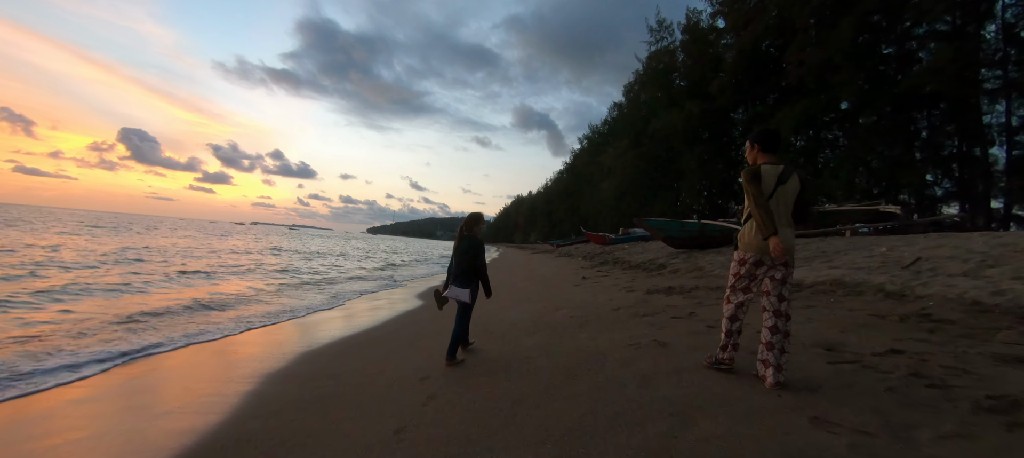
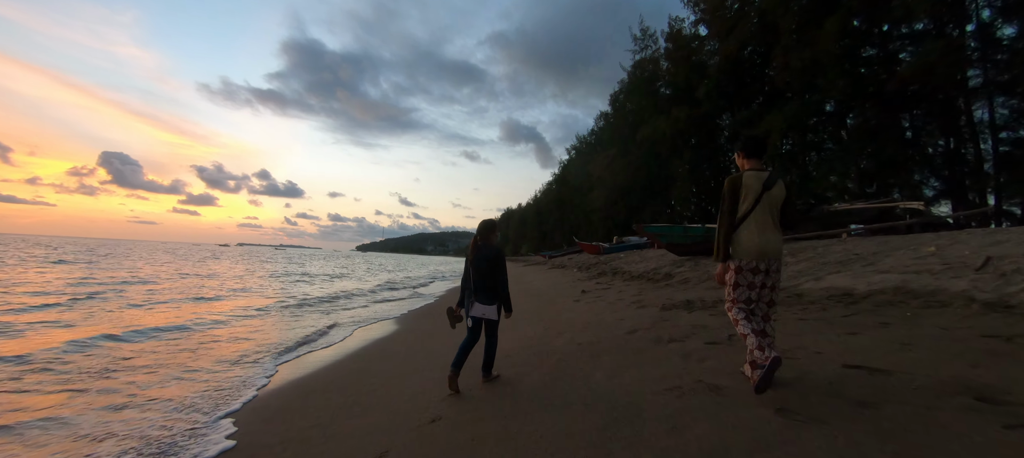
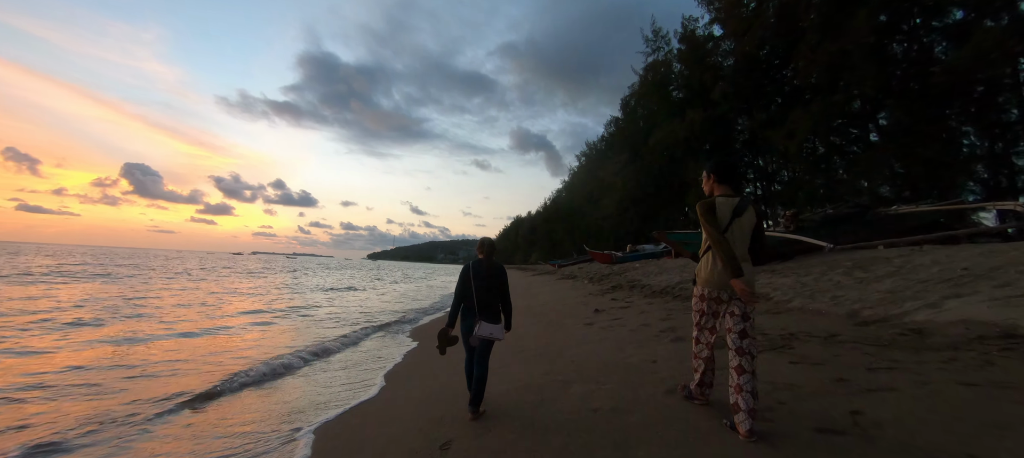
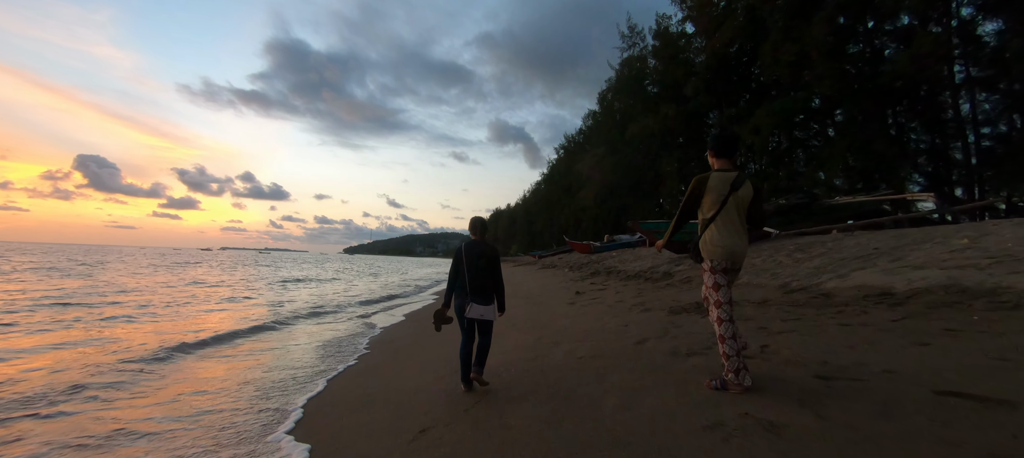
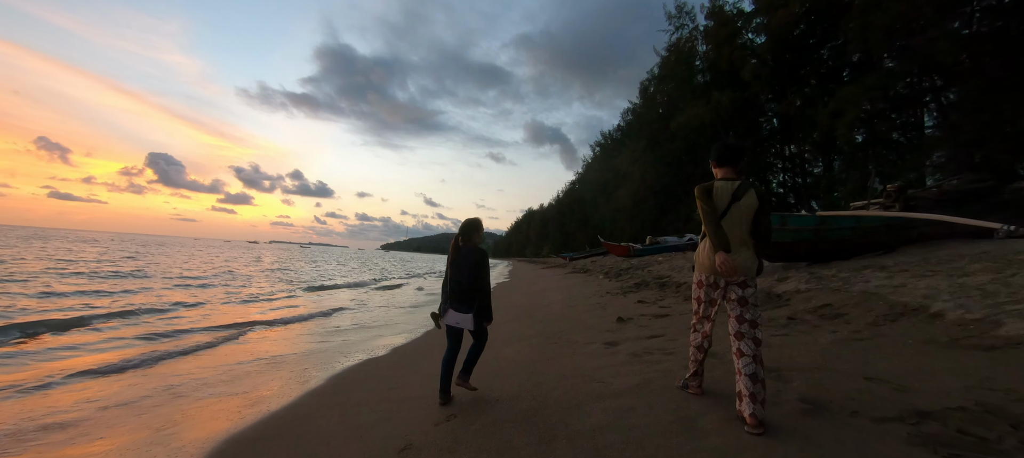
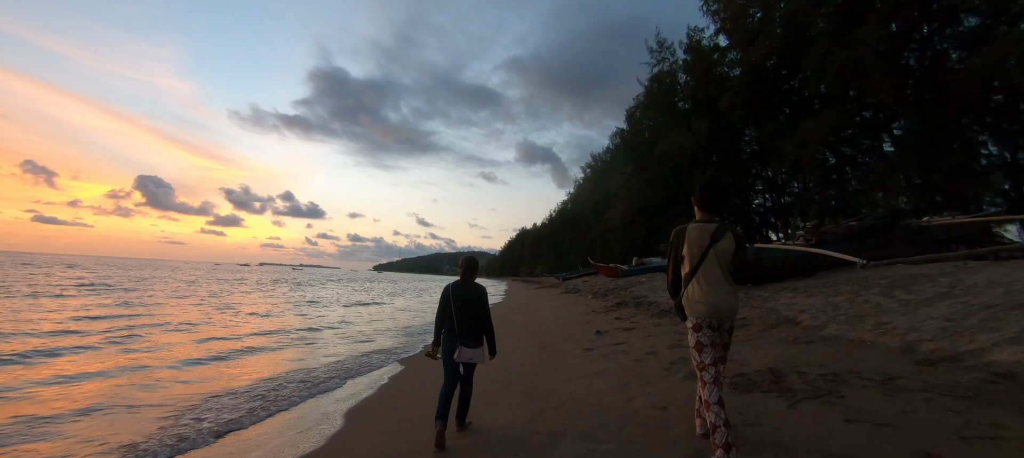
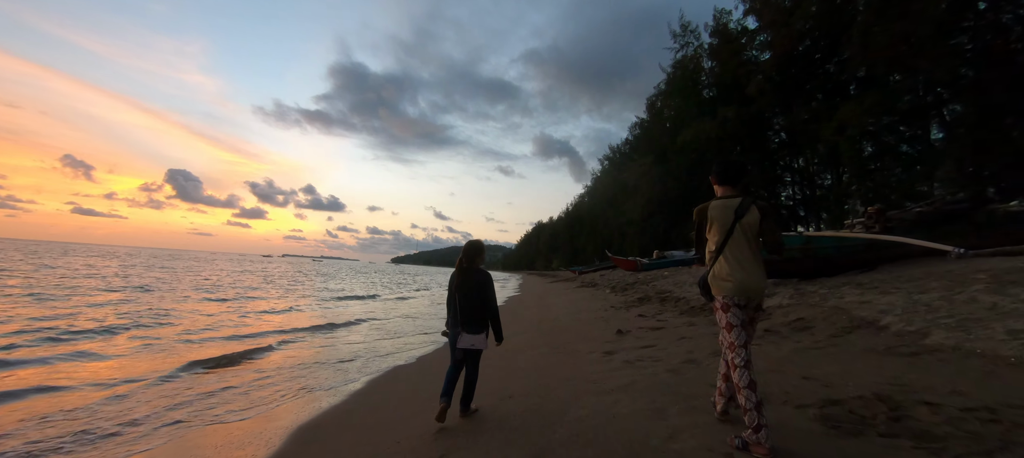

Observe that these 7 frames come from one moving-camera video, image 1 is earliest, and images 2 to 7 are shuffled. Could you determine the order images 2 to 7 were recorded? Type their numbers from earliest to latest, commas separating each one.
2, 4, 3, 6, 7, 5
